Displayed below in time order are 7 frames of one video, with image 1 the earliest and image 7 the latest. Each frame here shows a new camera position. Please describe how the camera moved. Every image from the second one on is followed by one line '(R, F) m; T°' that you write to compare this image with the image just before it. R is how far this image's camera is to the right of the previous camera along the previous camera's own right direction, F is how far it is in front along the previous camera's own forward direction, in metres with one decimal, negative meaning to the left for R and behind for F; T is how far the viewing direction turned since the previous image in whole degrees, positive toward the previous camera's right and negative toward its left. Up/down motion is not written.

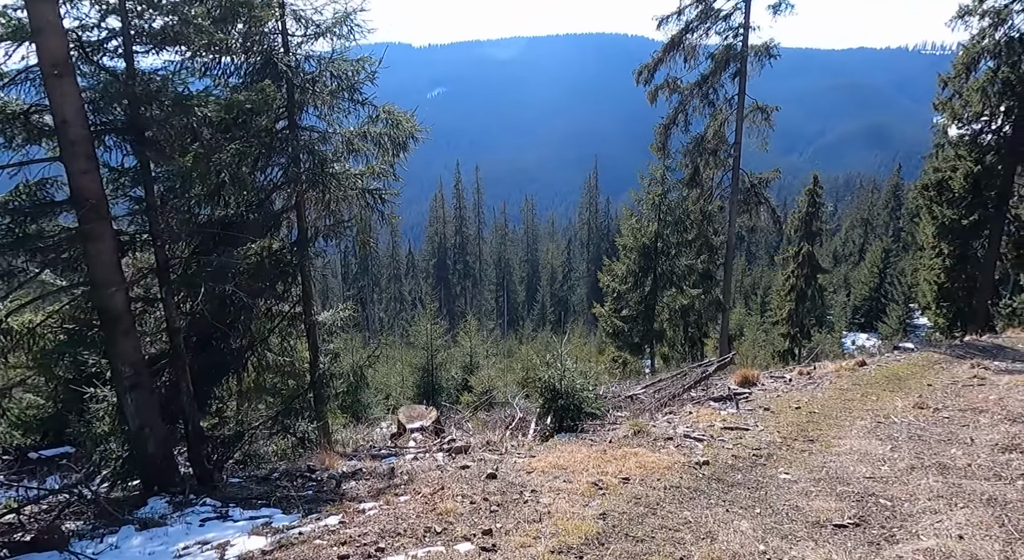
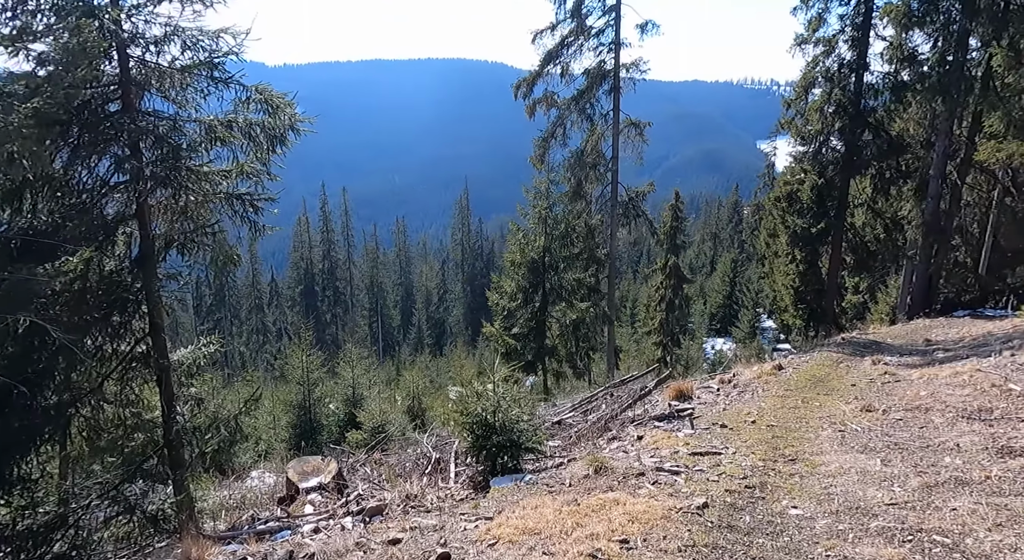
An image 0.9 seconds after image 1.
(-0.3, +1.3) m; +10°
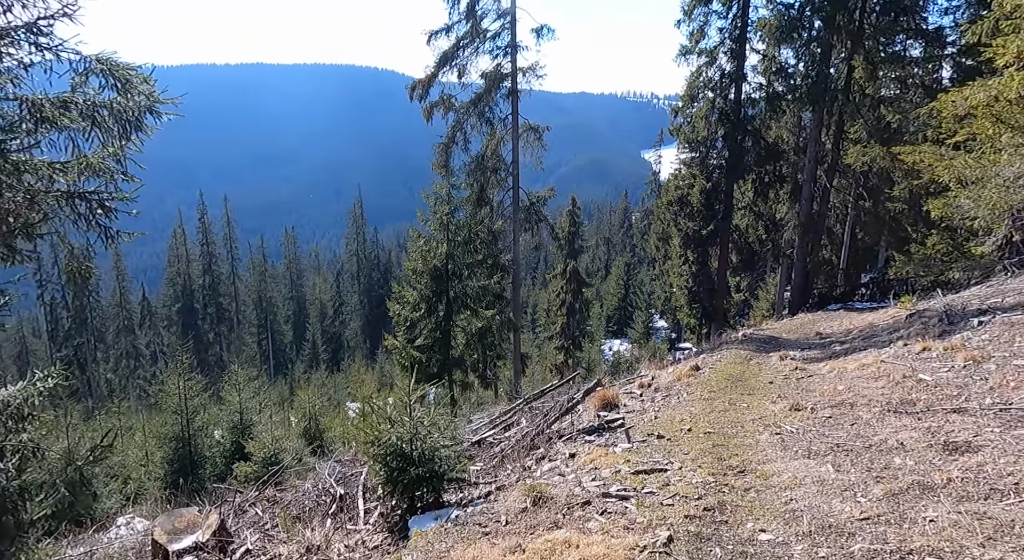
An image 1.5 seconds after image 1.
(-0.1, +0.7) m; +8°
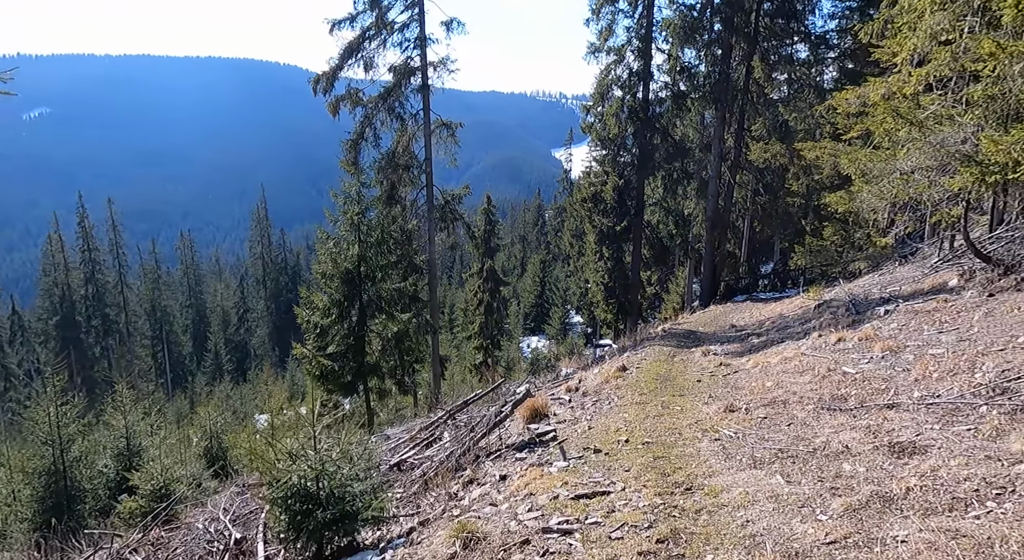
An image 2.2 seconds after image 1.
(0.0, +0.5) m; +6°
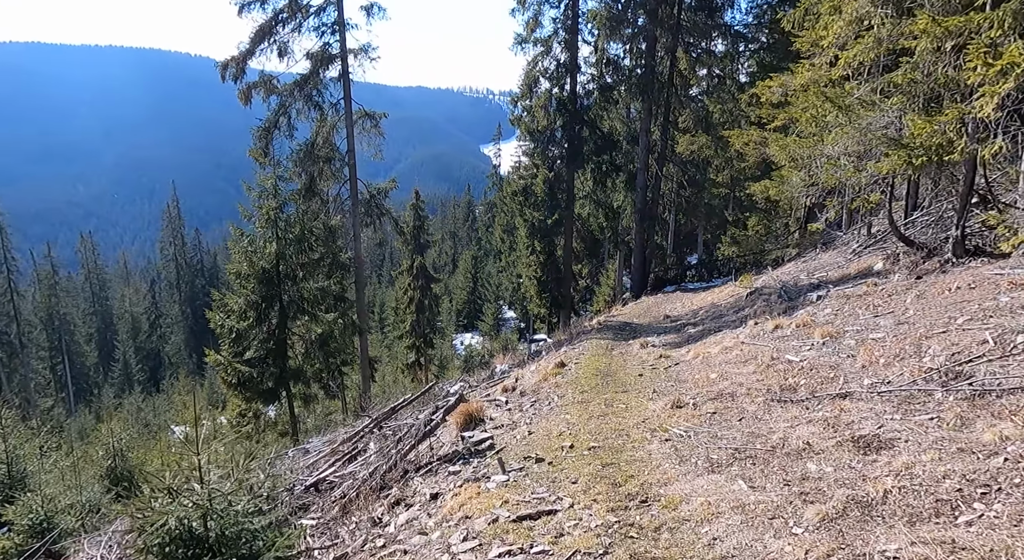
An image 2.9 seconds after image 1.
(0.0, +0.6) m; +5°
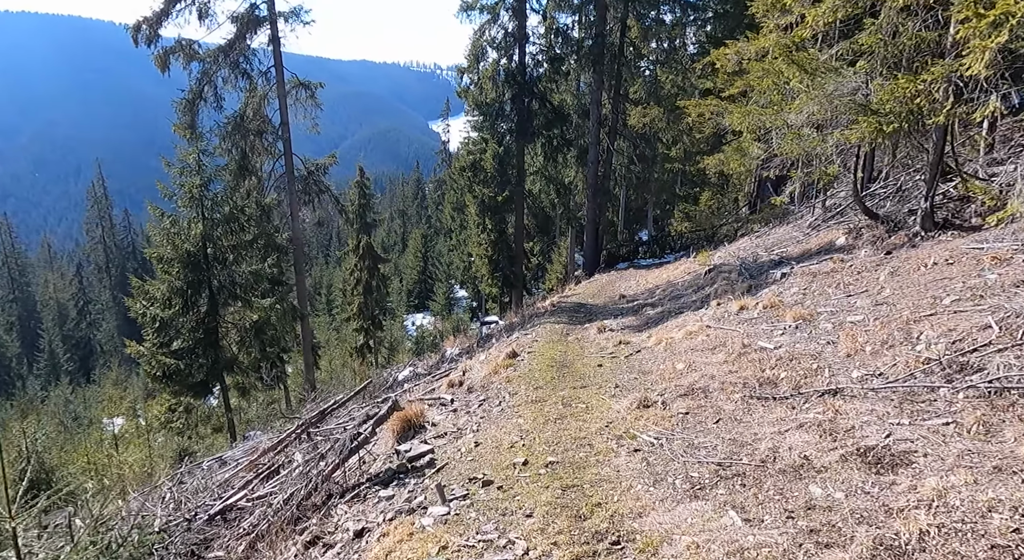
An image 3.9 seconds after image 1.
(+0.1, +0.9) m; +4°
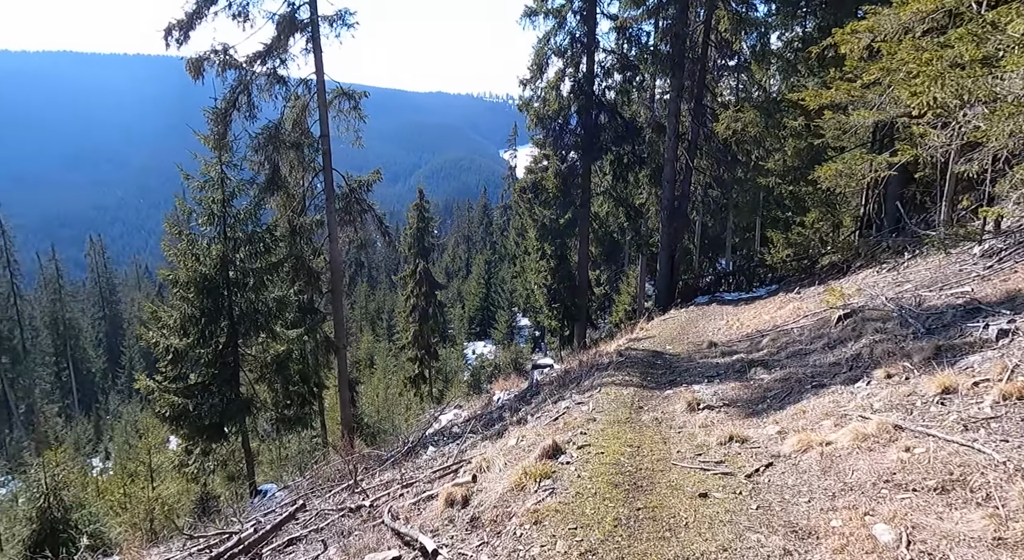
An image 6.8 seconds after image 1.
(+0.2, +3.5) m; -5°
